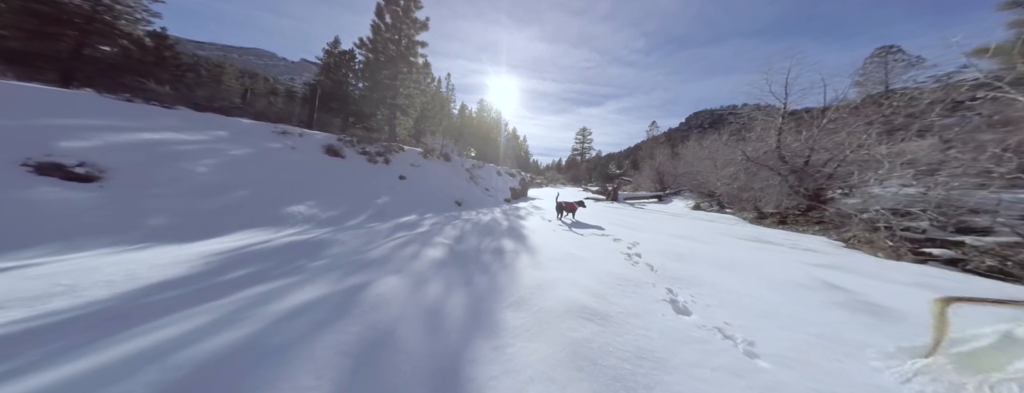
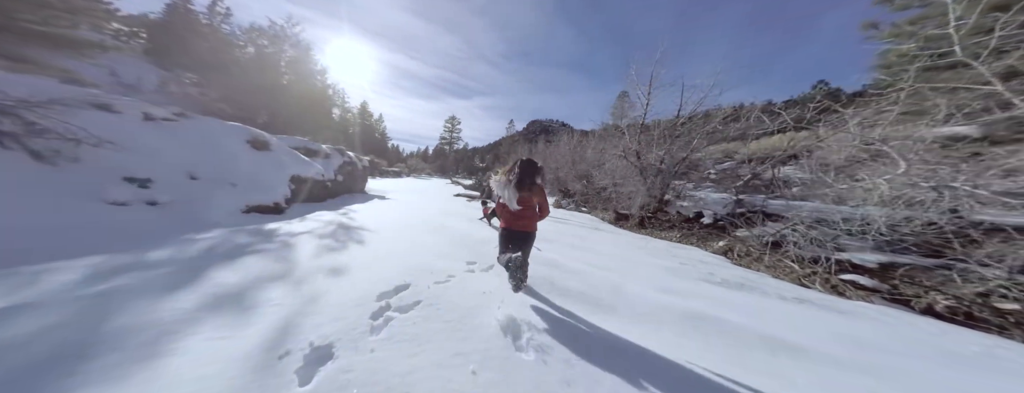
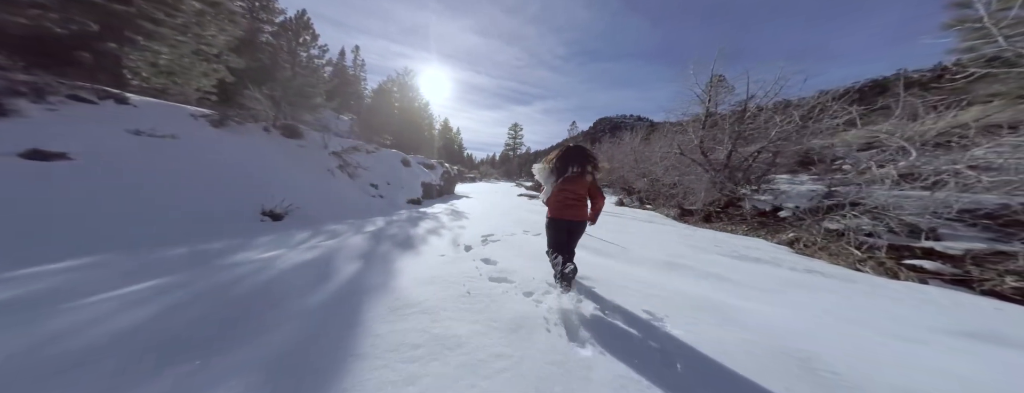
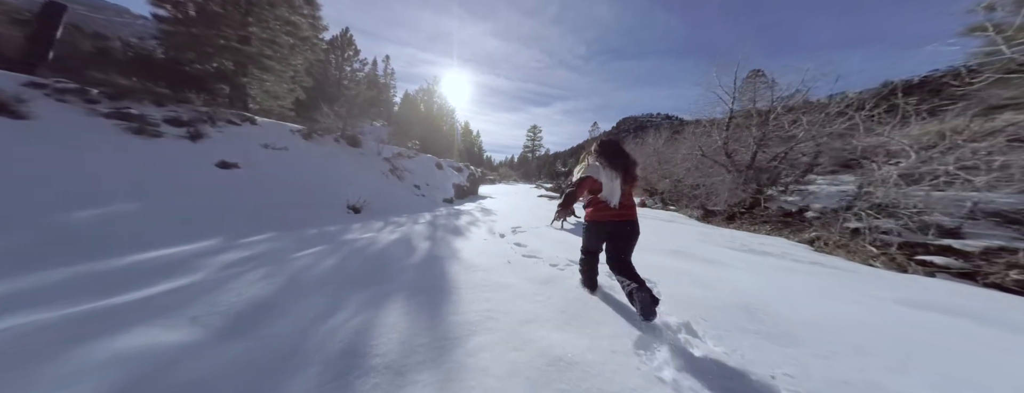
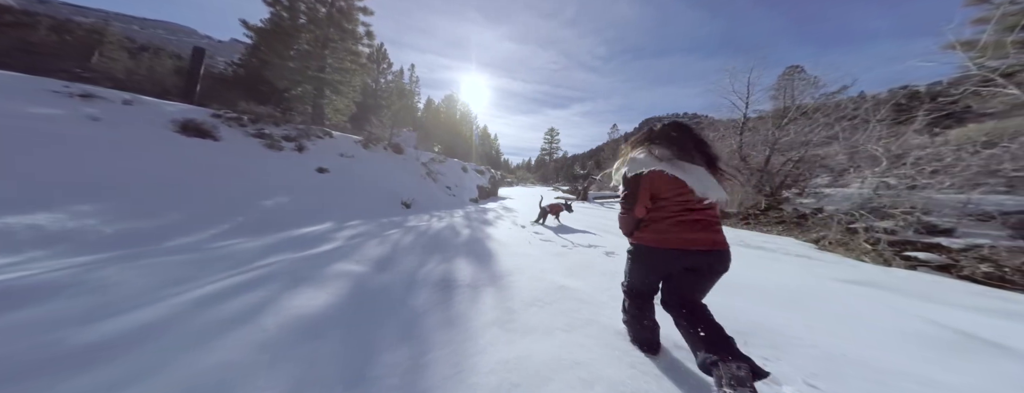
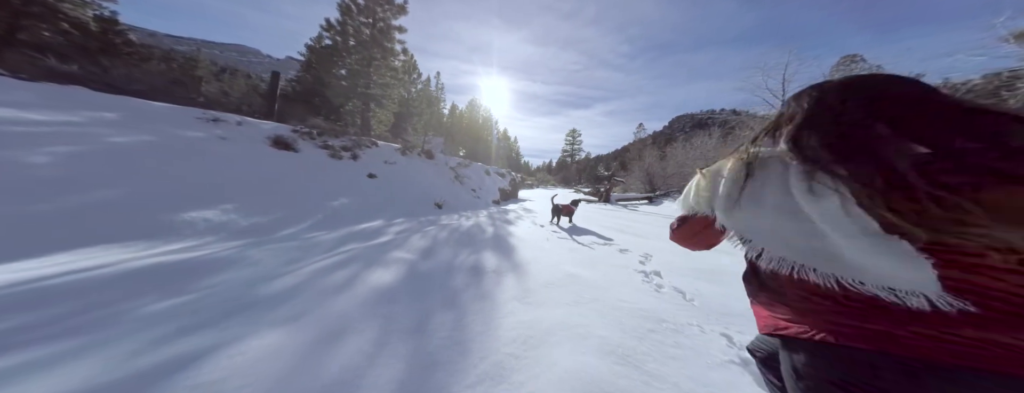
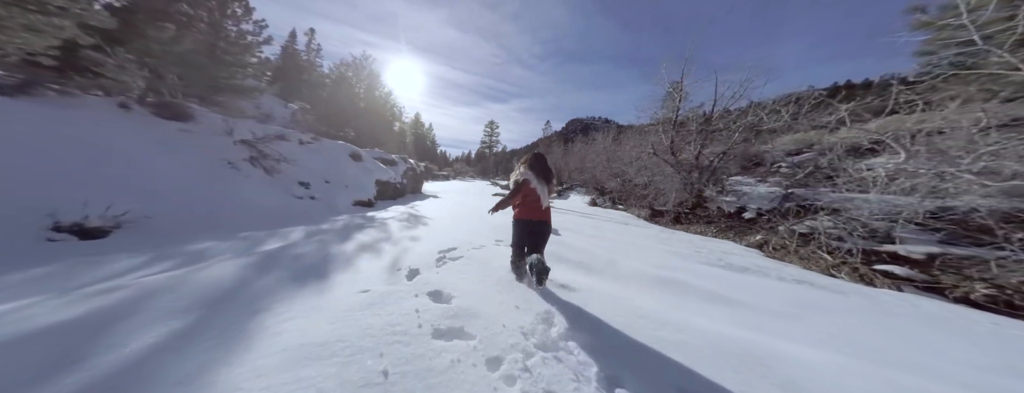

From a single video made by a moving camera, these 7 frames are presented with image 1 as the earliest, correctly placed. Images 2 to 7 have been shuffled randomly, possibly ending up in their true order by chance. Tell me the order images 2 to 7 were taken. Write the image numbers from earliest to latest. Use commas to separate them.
6, 5, 4, 3, 7, 2
